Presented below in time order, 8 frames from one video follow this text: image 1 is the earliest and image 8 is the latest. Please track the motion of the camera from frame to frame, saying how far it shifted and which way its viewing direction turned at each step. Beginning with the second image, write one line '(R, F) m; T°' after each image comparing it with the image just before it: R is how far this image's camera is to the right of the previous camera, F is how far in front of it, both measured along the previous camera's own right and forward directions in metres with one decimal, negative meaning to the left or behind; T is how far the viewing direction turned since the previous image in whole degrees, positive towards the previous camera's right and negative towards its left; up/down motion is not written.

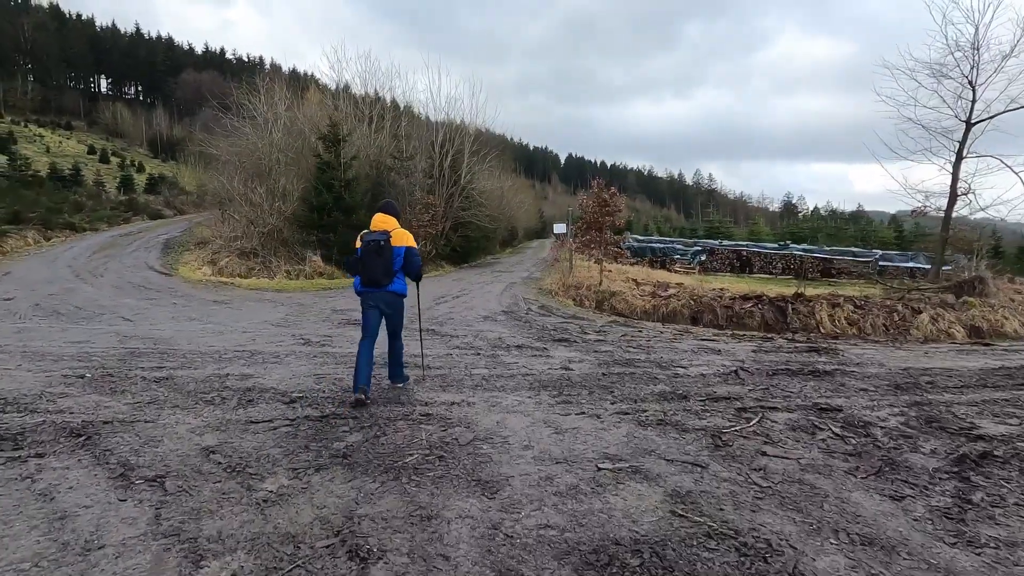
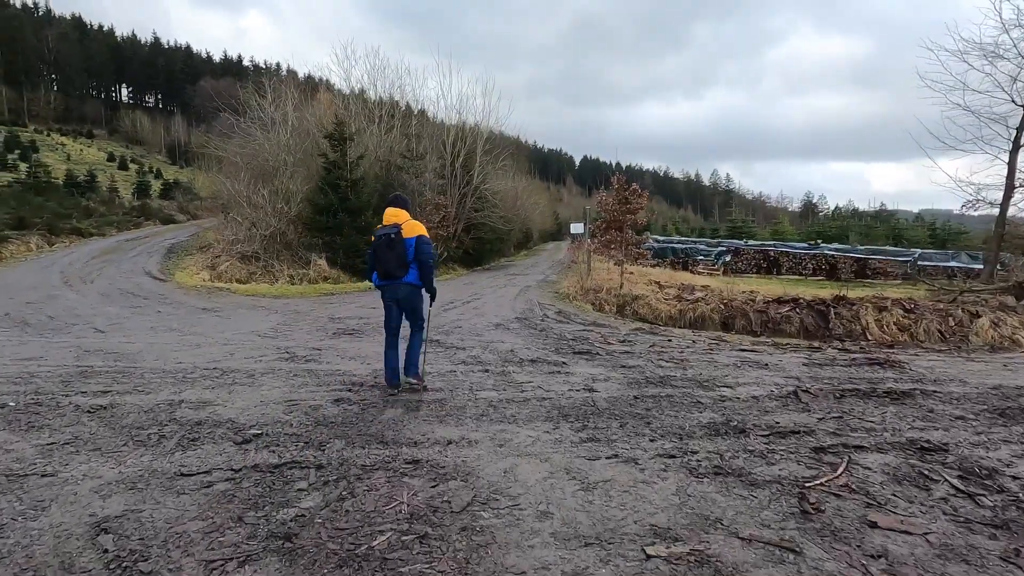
(0.0, +1.0) m; -2°
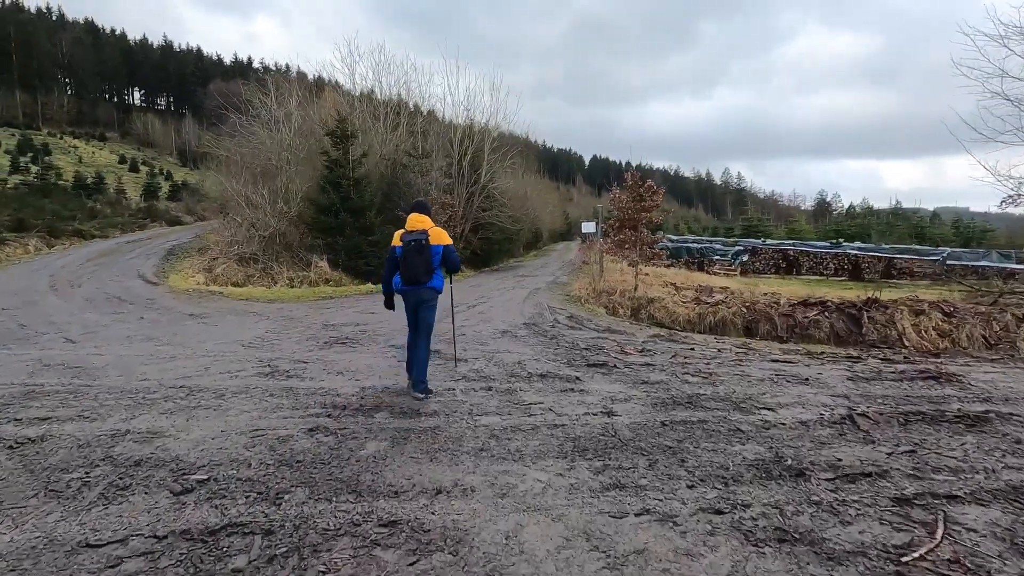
(0.0, +0.7) m; -1°
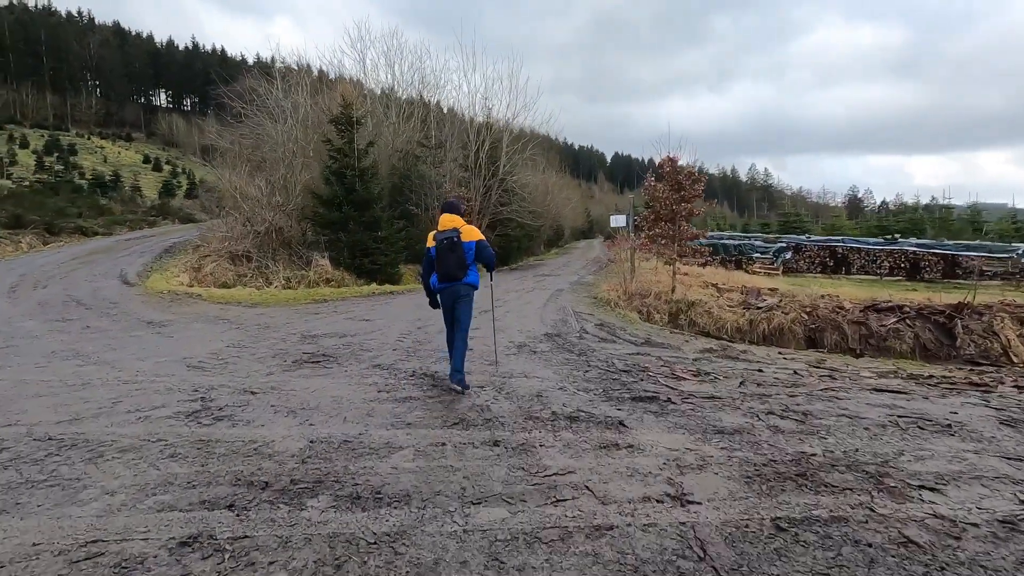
(0.0, +1.7) m; -2°
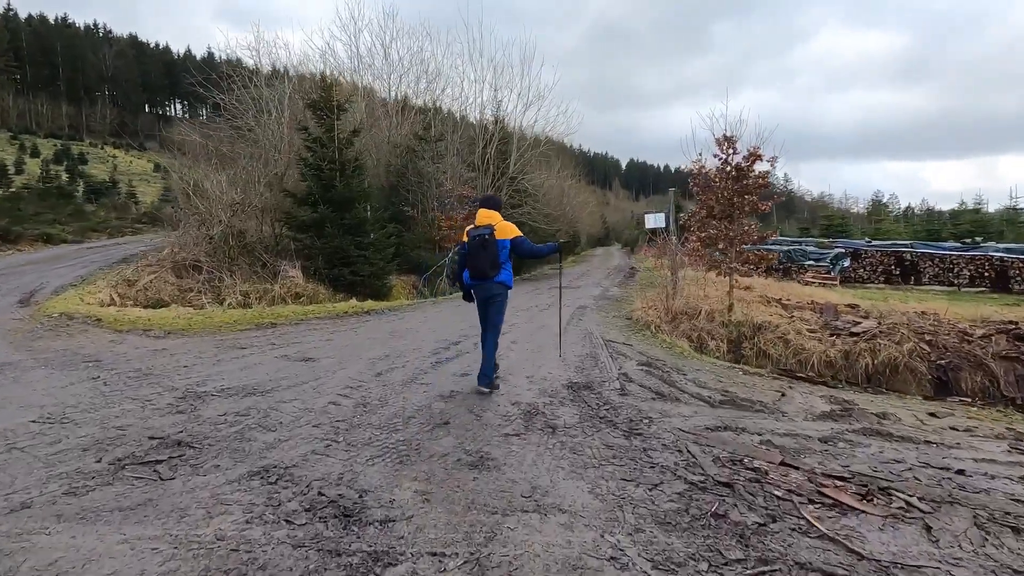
(+0.1, +2.8) m; -2°
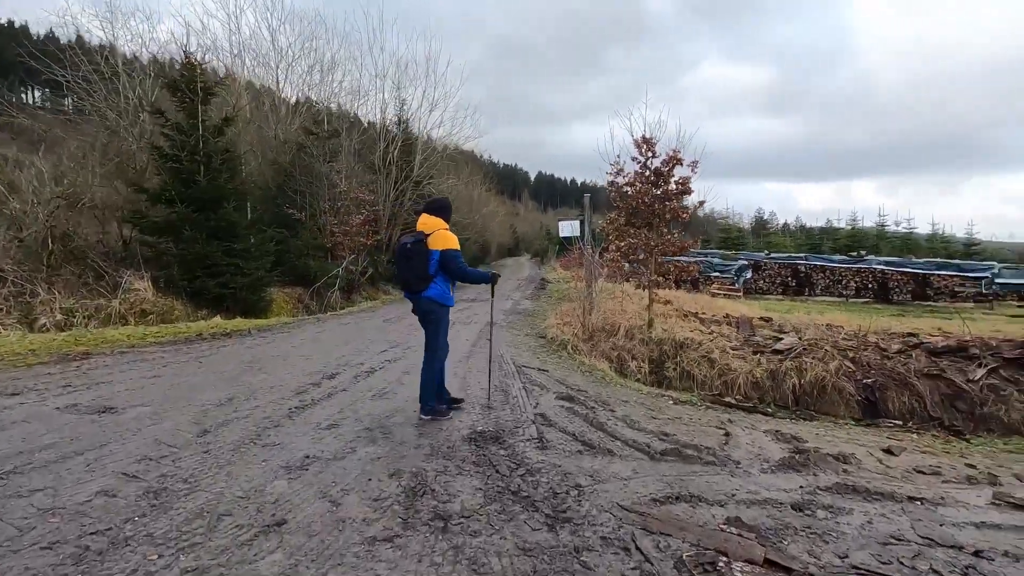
(+0.2, +1.3) m; +10°
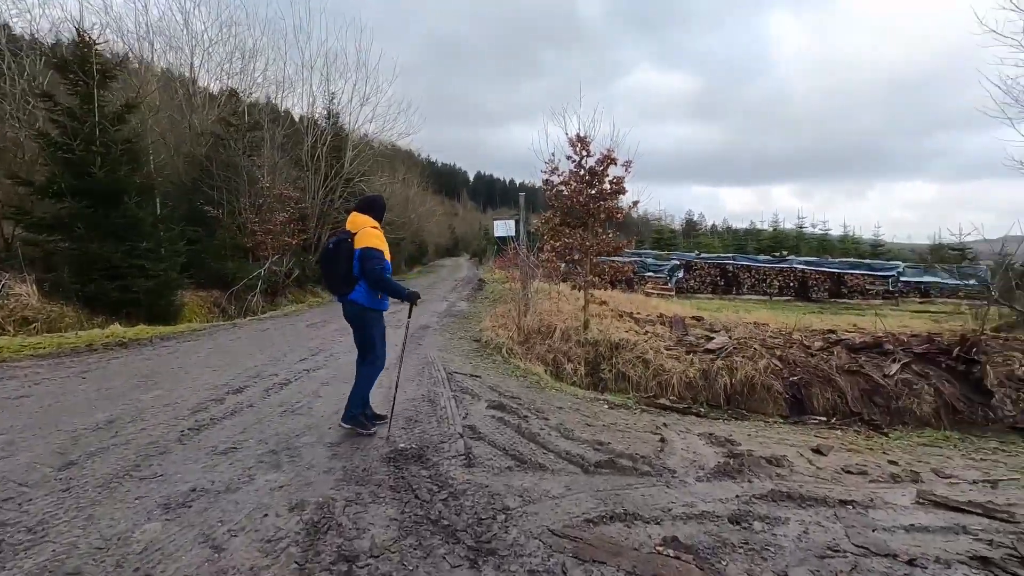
(+0.1, +0.3) m; +6°
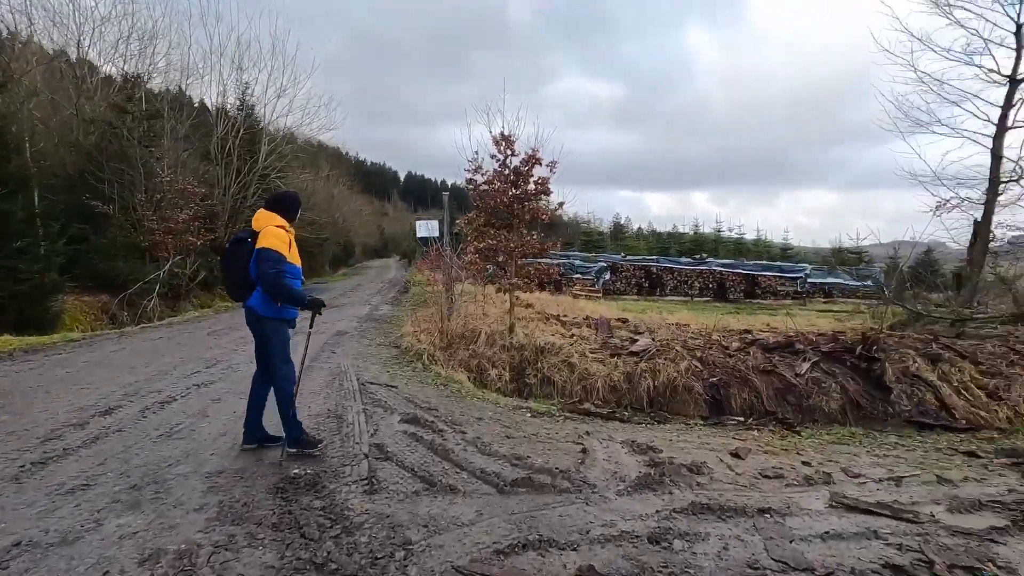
(+0.2, +0.3) m; +7°
